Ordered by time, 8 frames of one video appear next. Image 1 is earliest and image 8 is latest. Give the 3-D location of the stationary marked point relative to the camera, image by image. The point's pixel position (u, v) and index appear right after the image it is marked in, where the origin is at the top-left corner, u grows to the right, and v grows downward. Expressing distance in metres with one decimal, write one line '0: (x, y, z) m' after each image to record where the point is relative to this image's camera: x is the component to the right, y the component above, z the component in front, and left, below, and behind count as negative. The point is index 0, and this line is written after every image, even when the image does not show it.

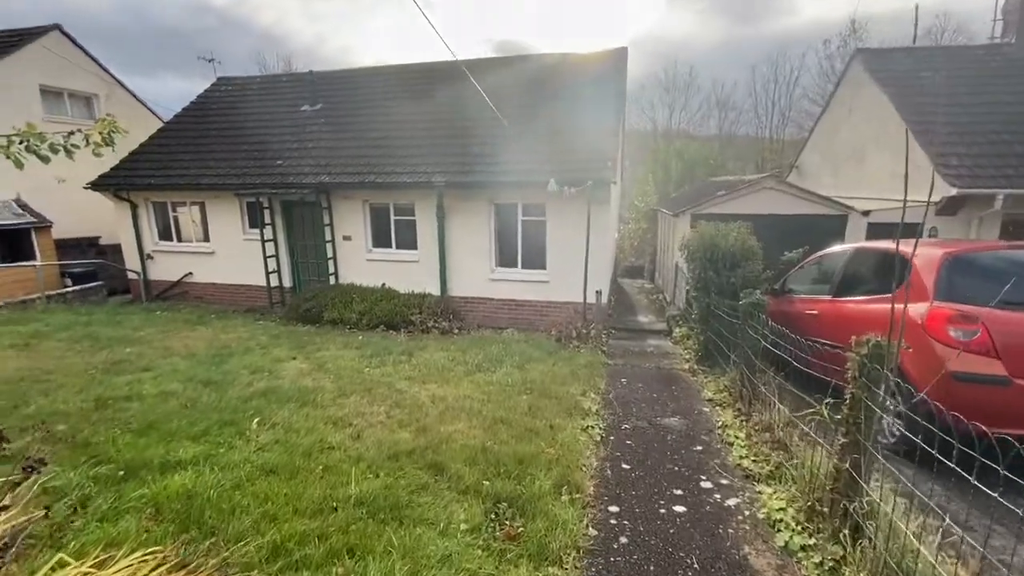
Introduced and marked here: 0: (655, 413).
0: (+1.4, -1.2, +4.7) m
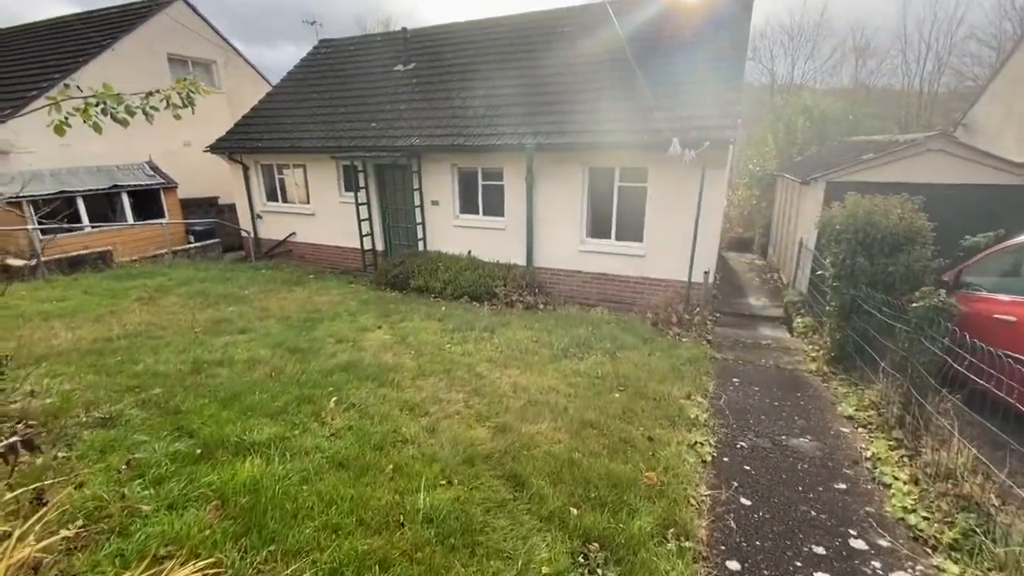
0: (+2.2, -1.2, +3.9) m
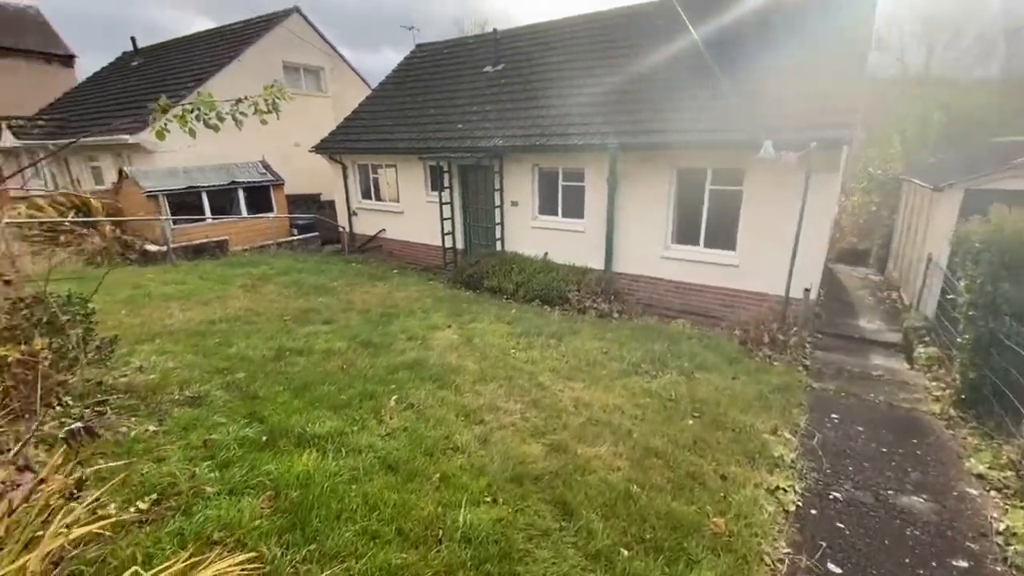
0: (+2.6, -1.4, +3.3) m
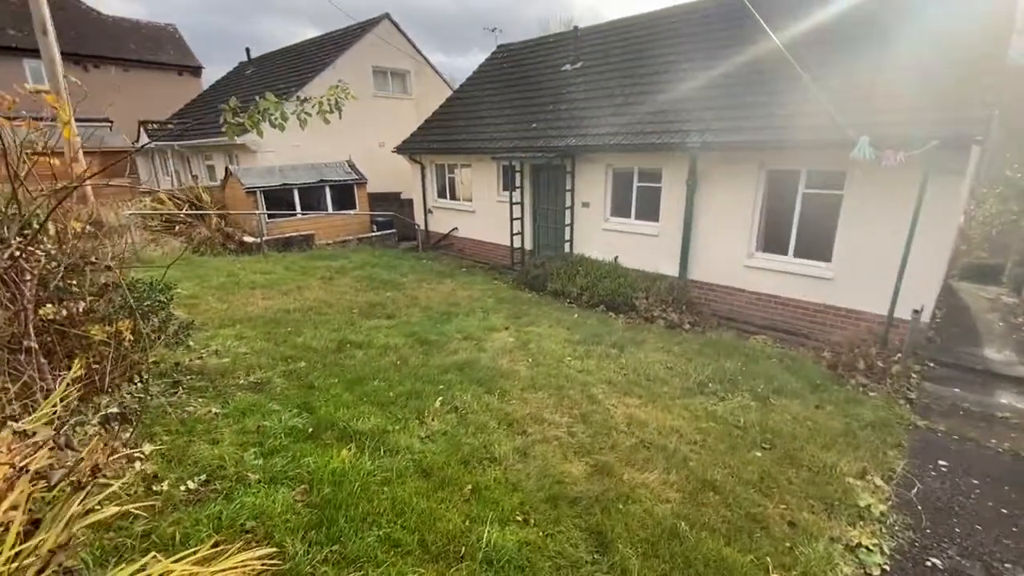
0: (+2.8, -1.5, +2.7) m
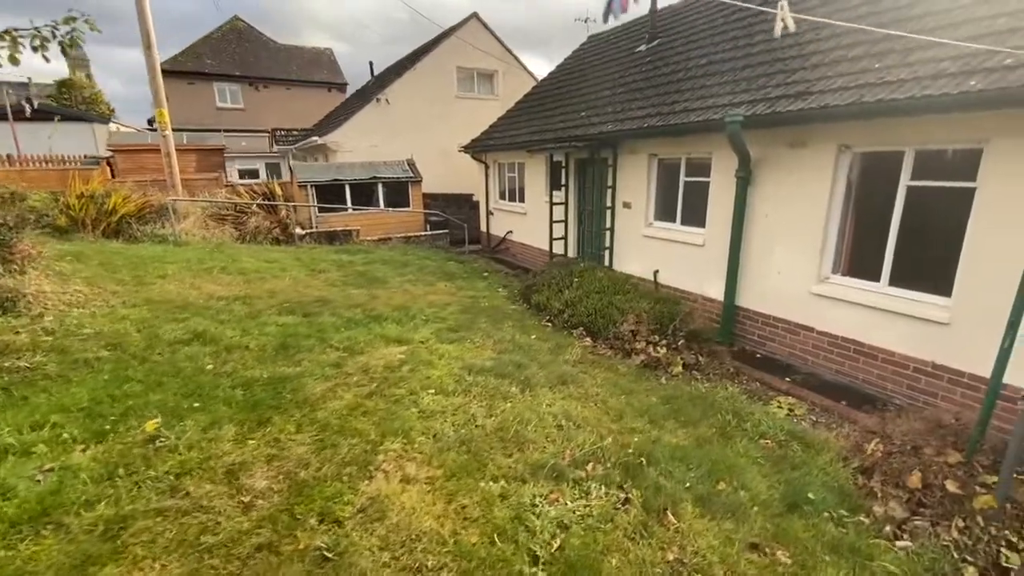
0: (+0.6, -1.7, +0.8) m
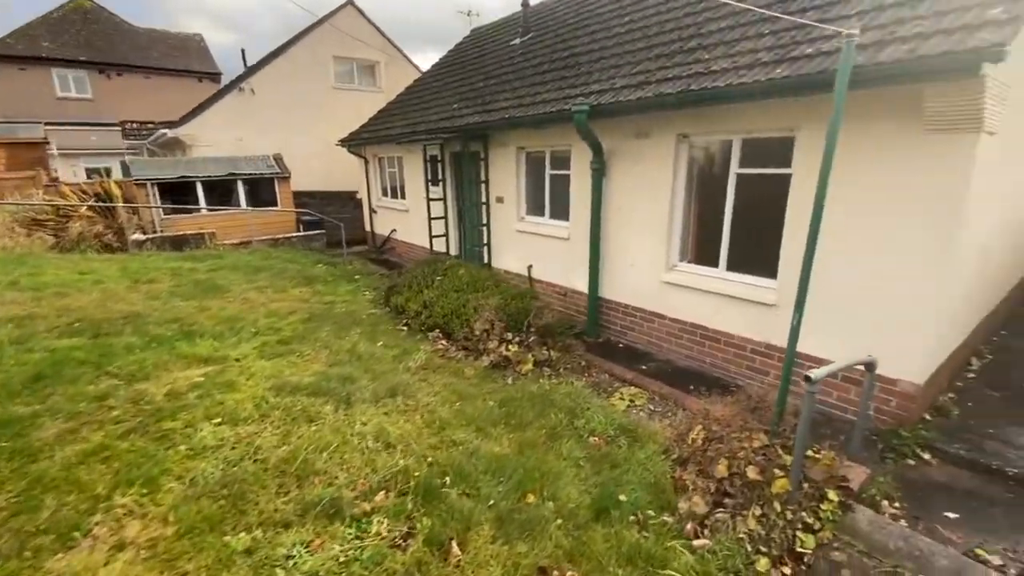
0: (-0.1, -1.6, +0.4) m
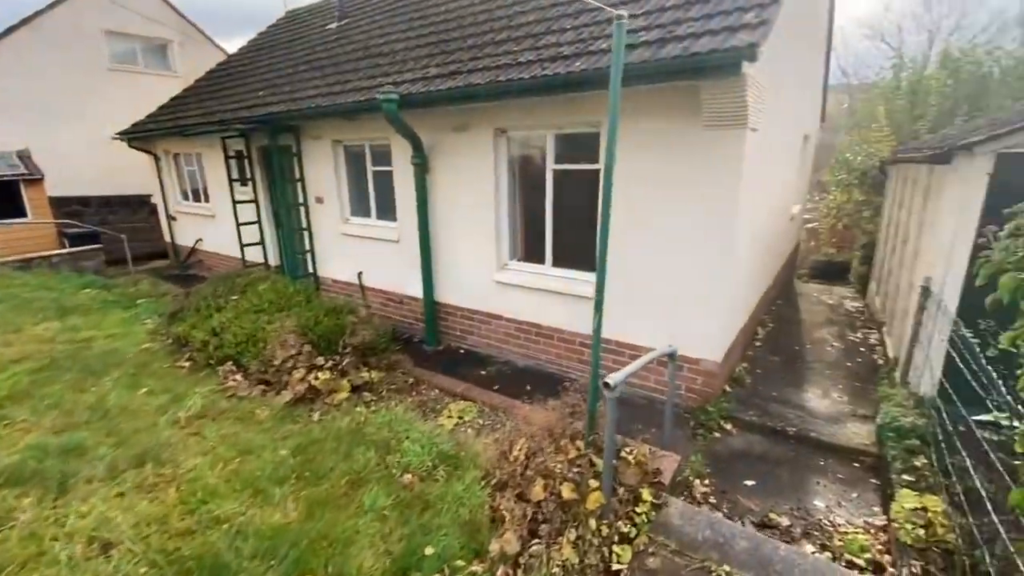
0: (-0.5, -1.7, -0.1) m
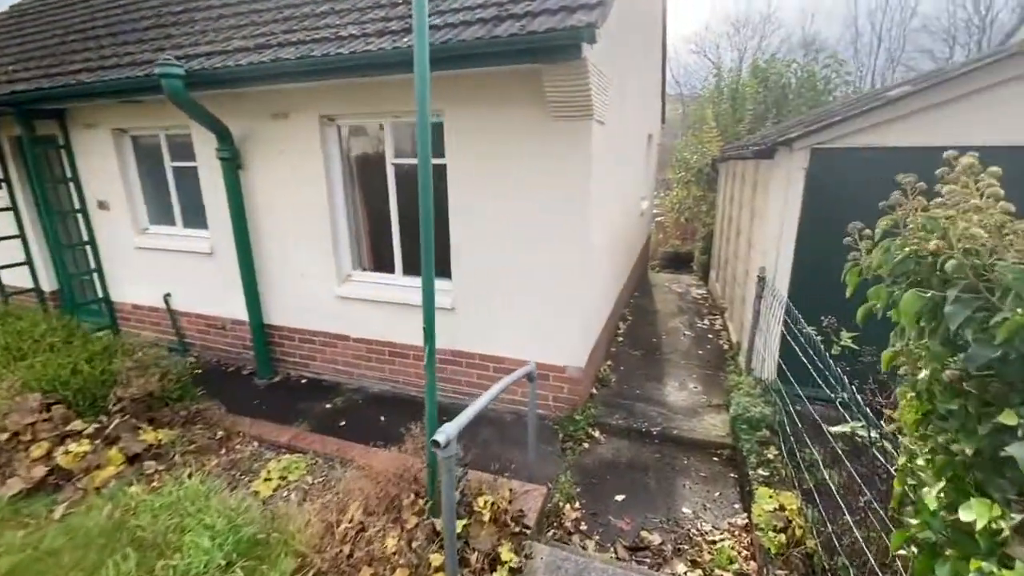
0: (-0.5, -1.9, -0.7) m
